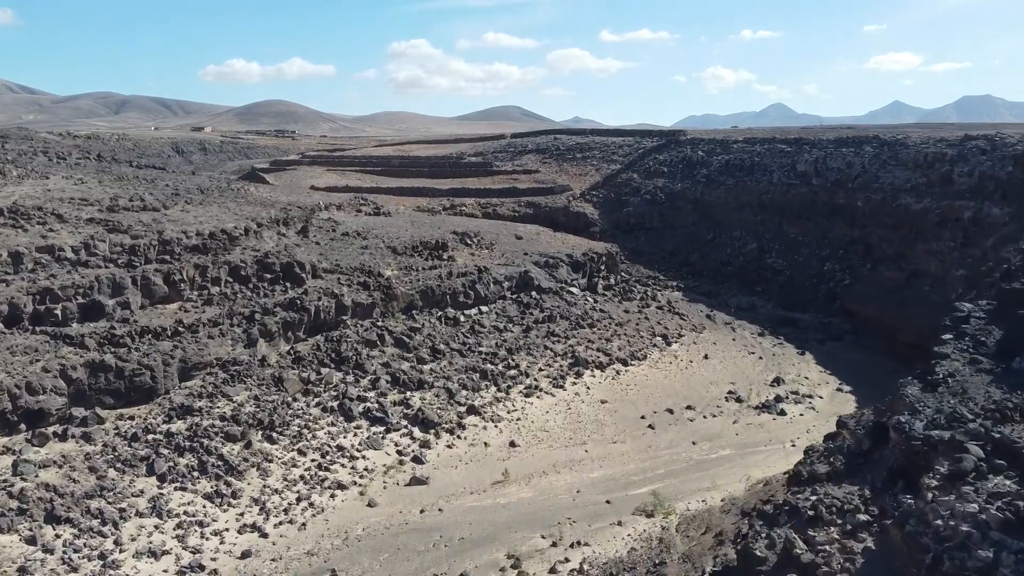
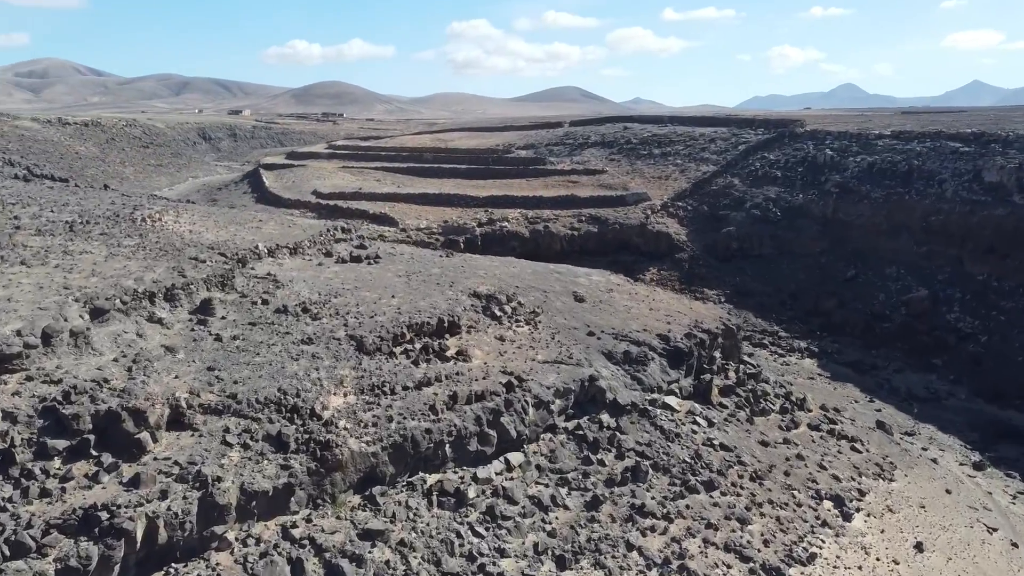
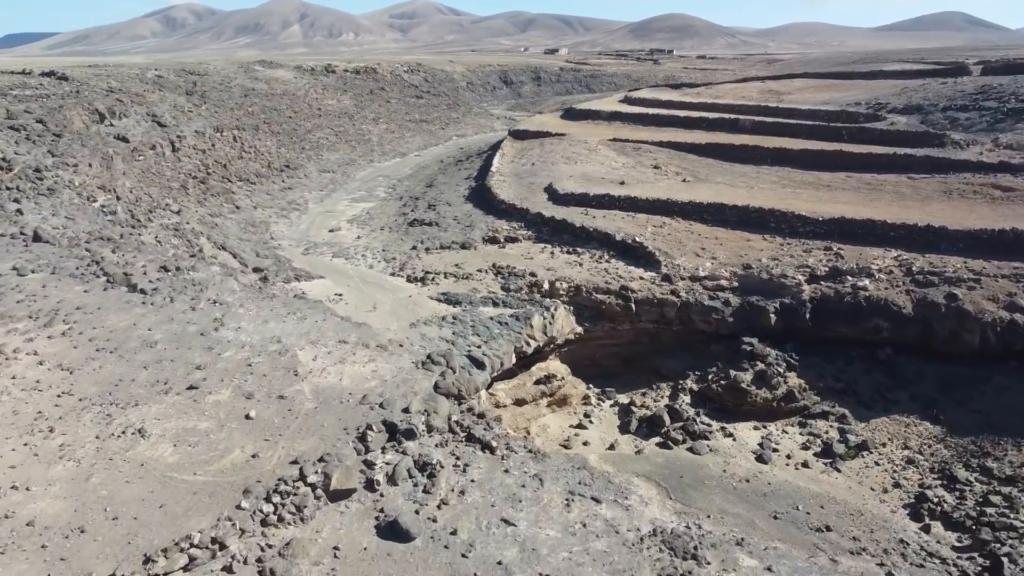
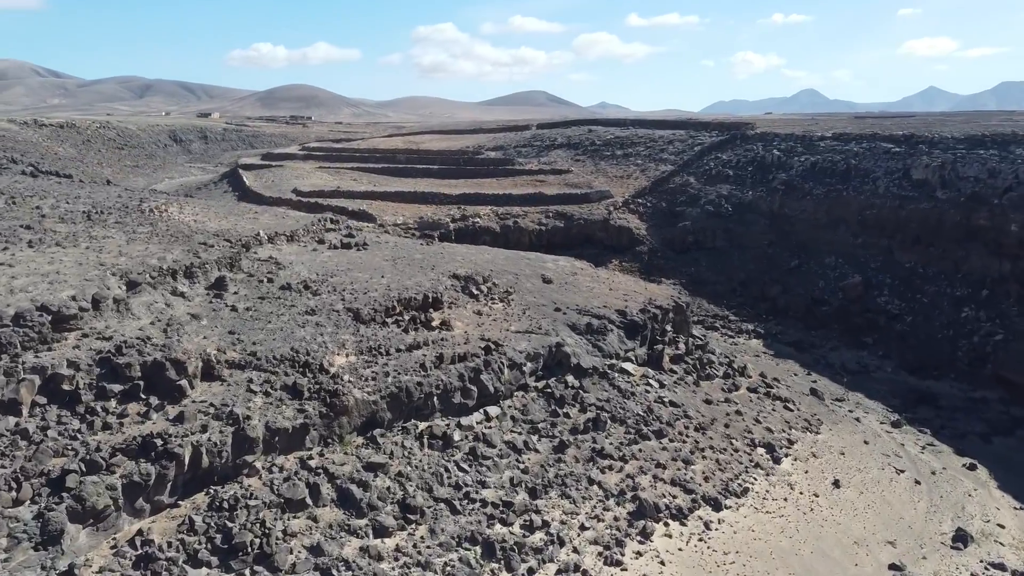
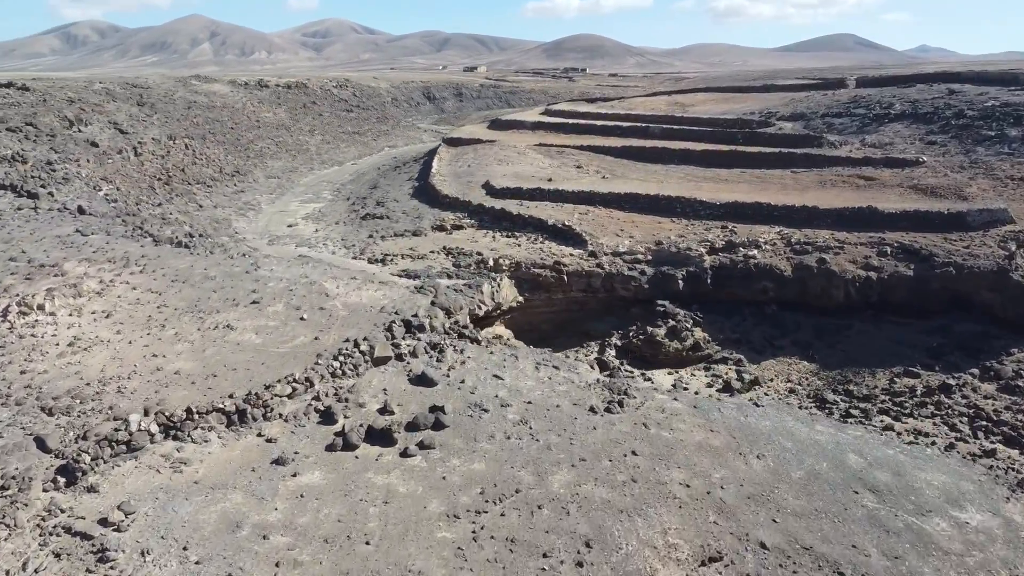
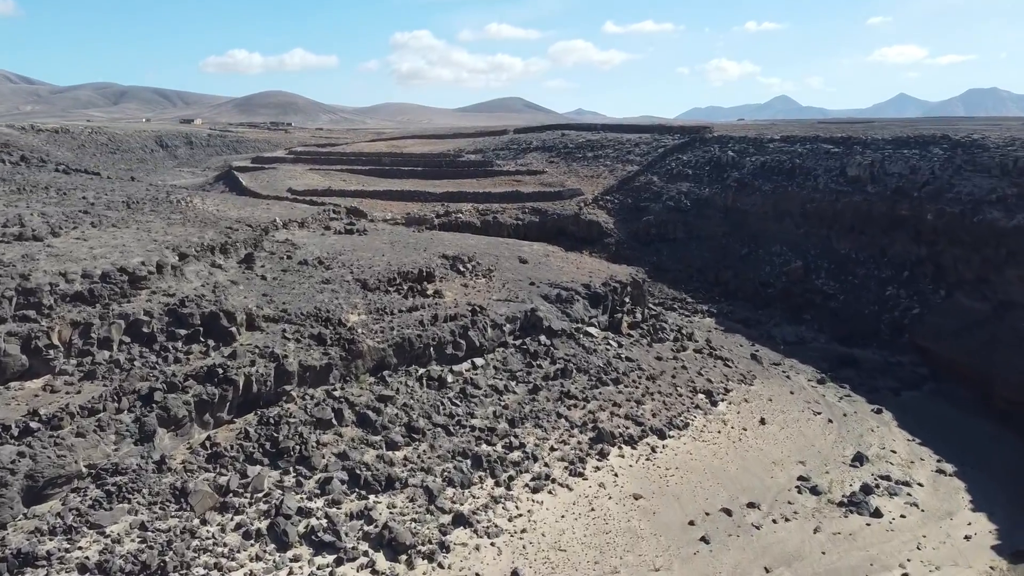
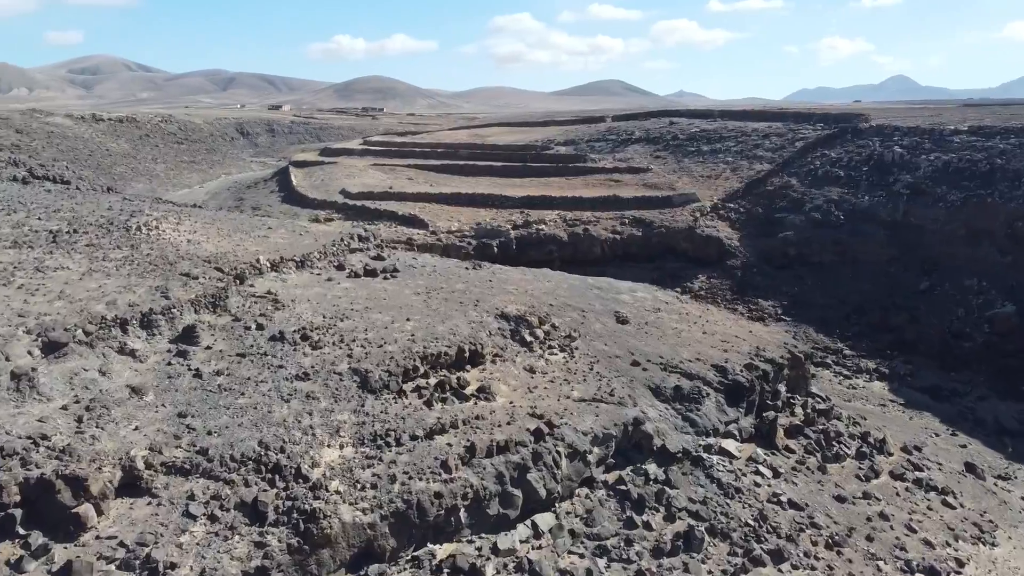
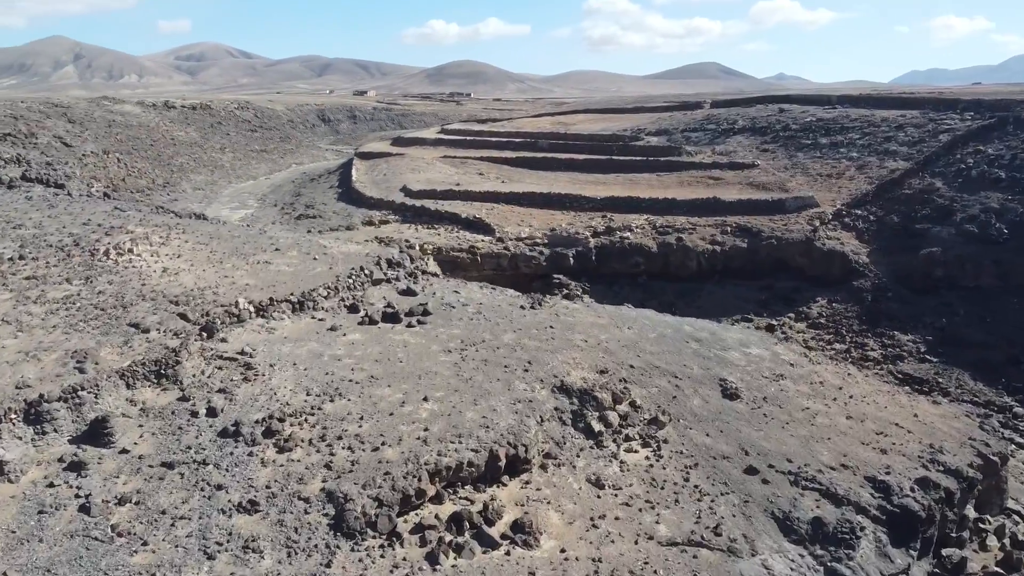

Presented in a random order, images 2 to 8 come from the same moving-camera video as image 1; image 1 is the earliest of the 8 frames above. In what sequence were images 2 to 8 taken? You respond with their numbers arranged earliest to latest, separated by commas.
6, 4, 2, 7, 8, 5, 3
